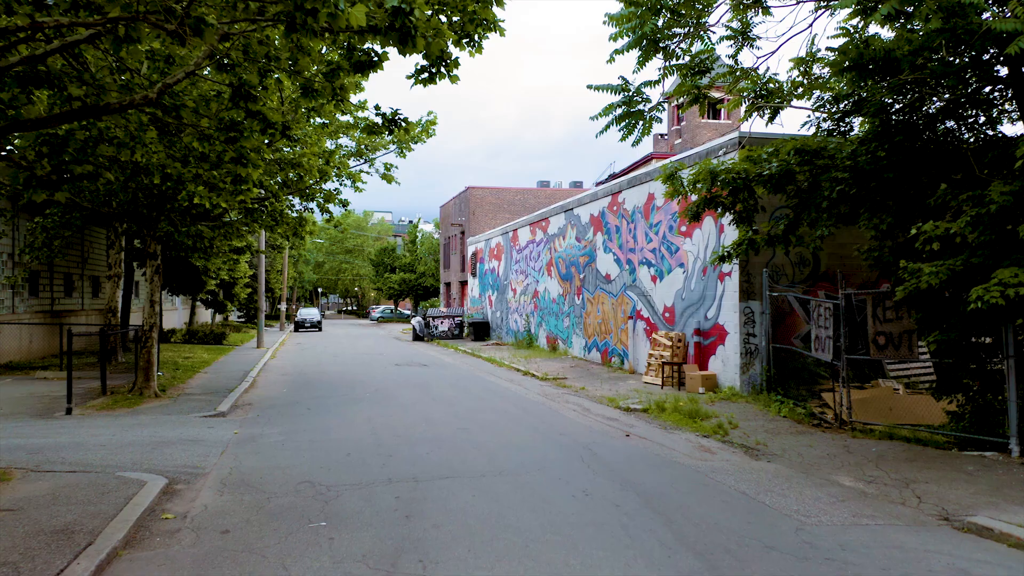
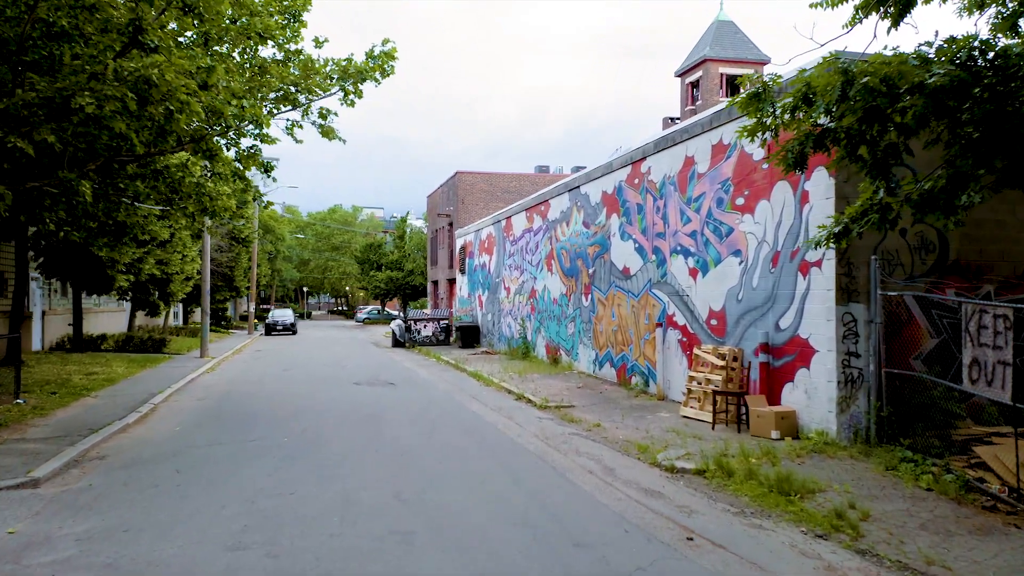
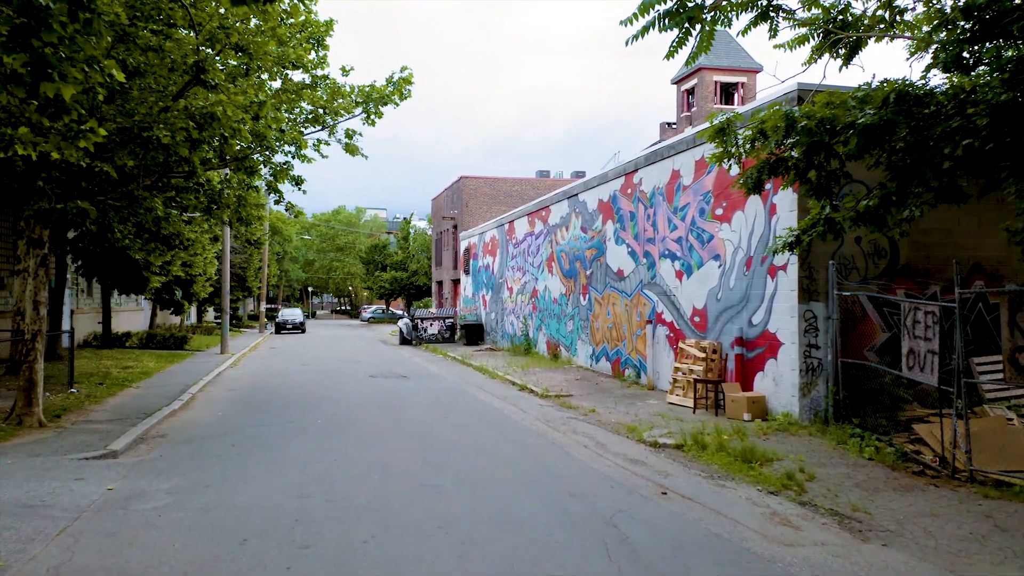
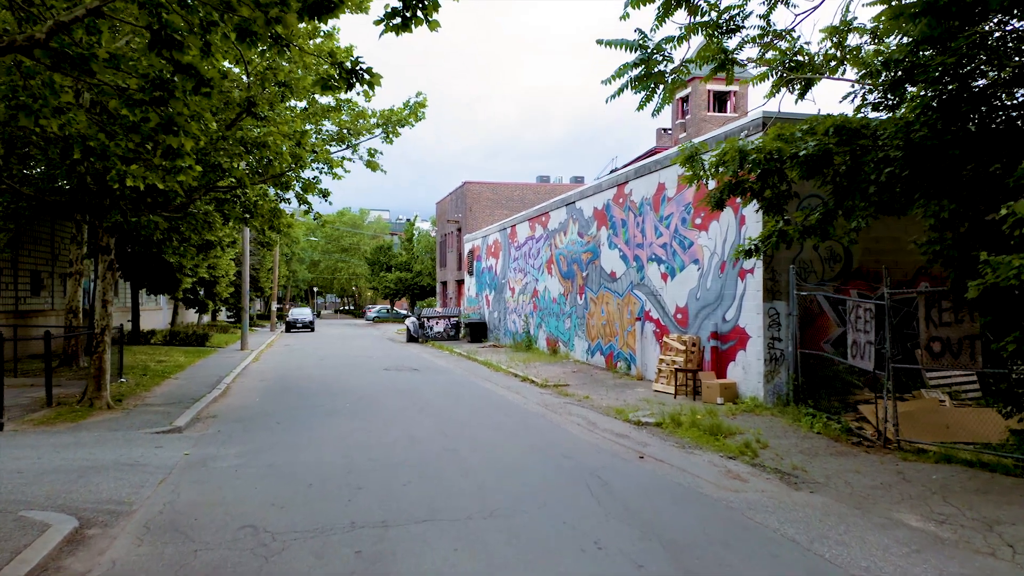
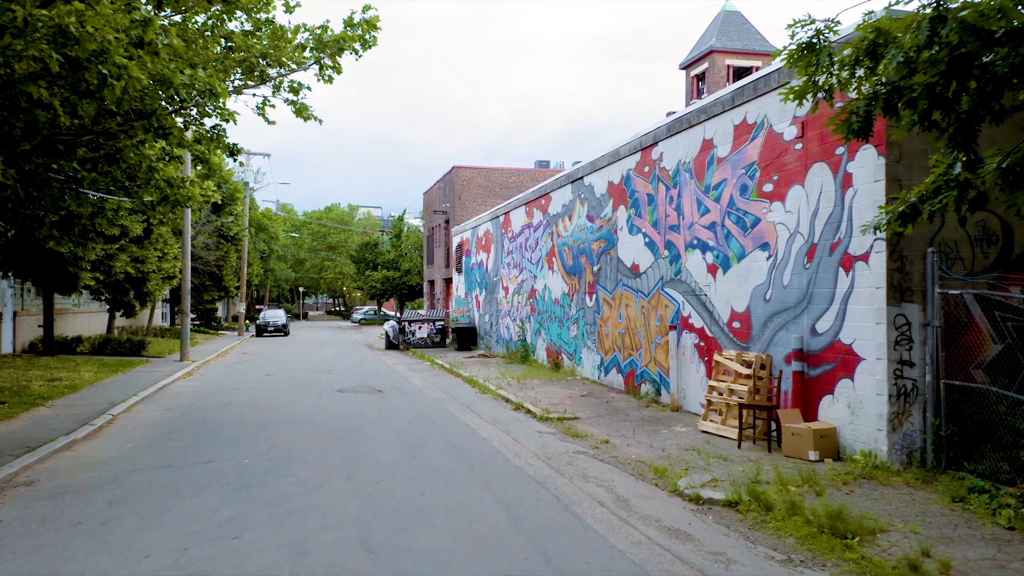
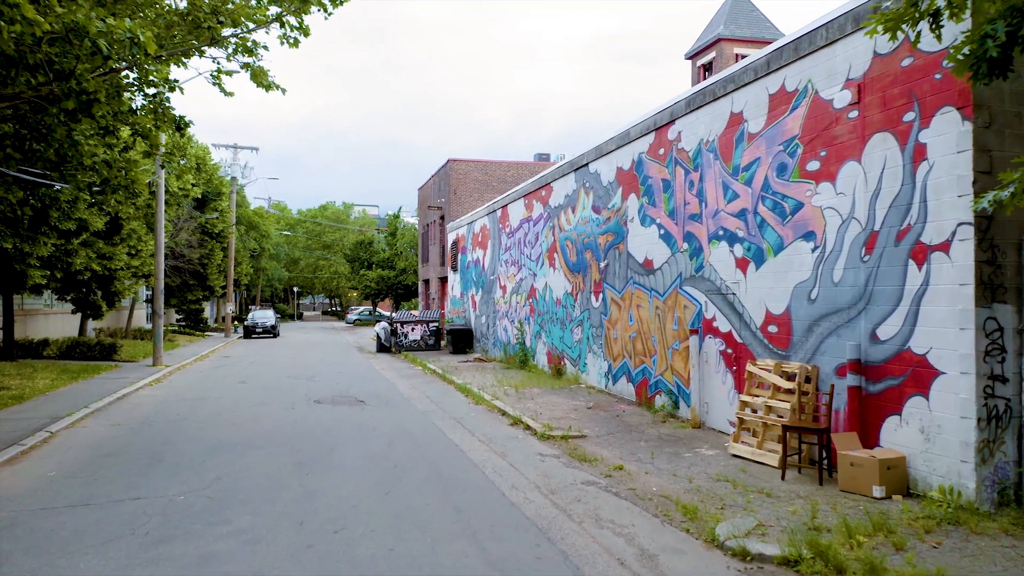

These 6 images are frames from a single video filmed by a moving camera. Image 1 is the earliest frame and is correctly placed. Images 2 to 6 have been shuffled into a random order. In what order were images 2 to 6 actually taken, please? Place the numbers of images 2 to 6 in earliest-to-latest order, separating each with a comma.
4, 3, 2, 5, 6
